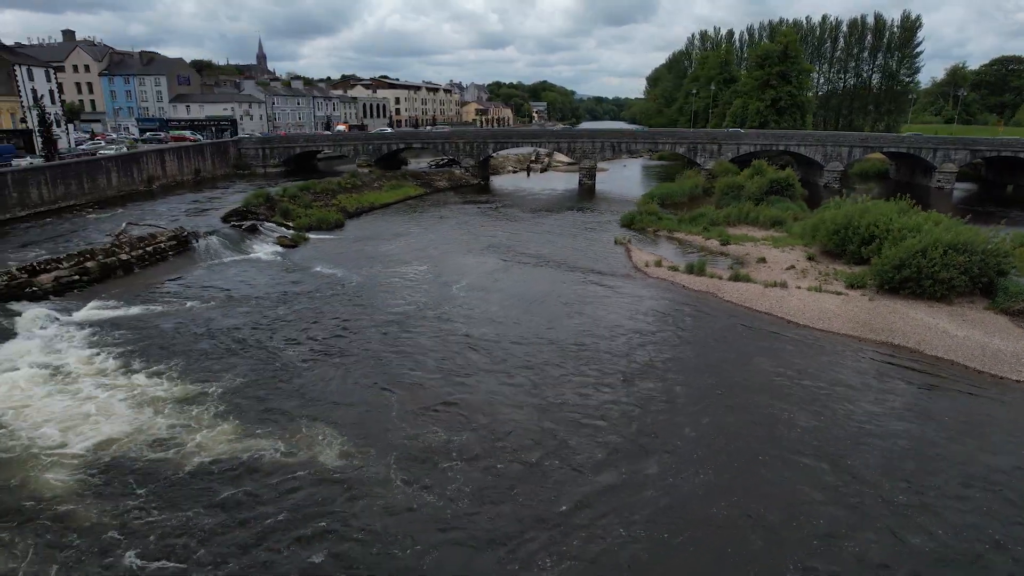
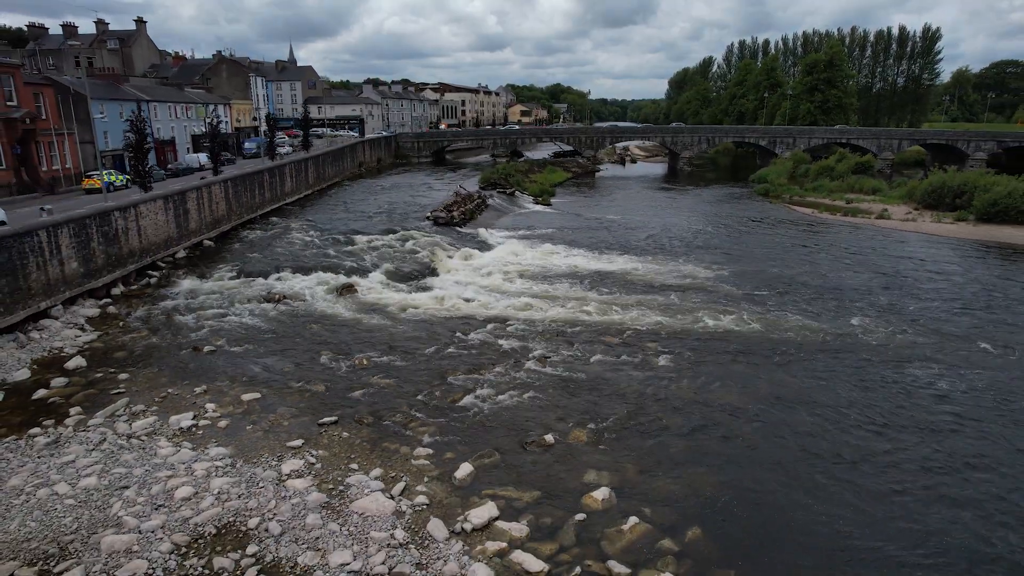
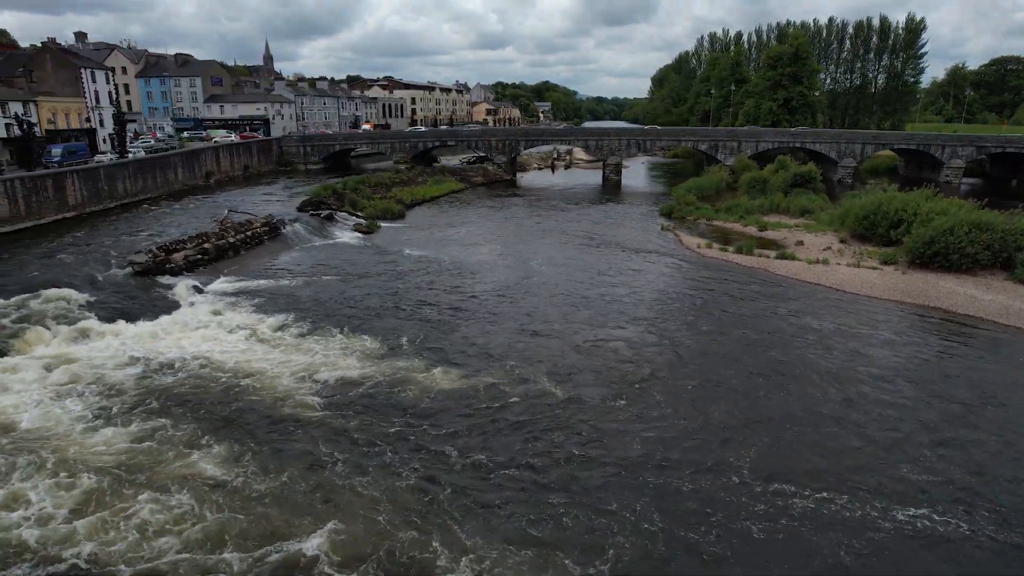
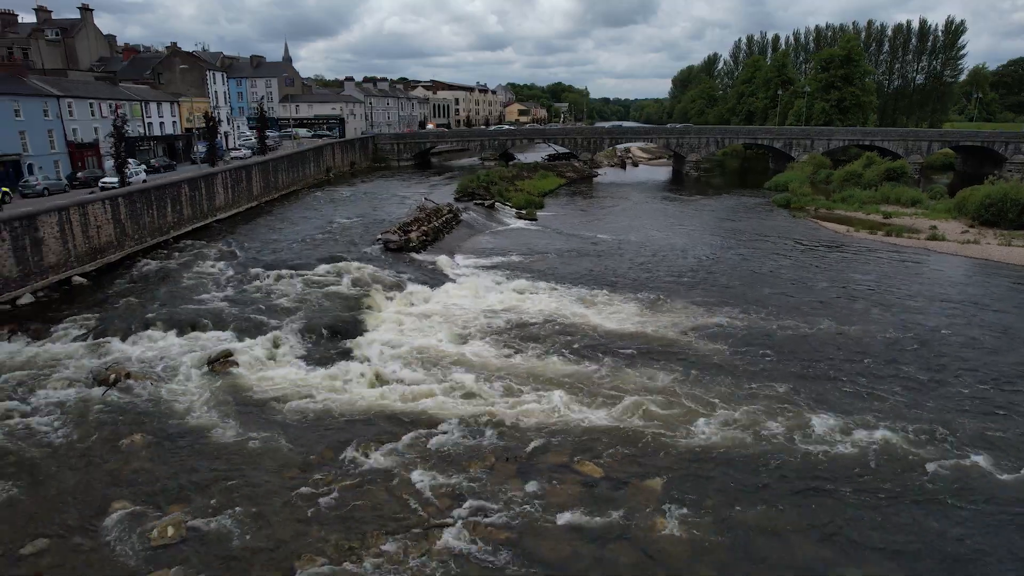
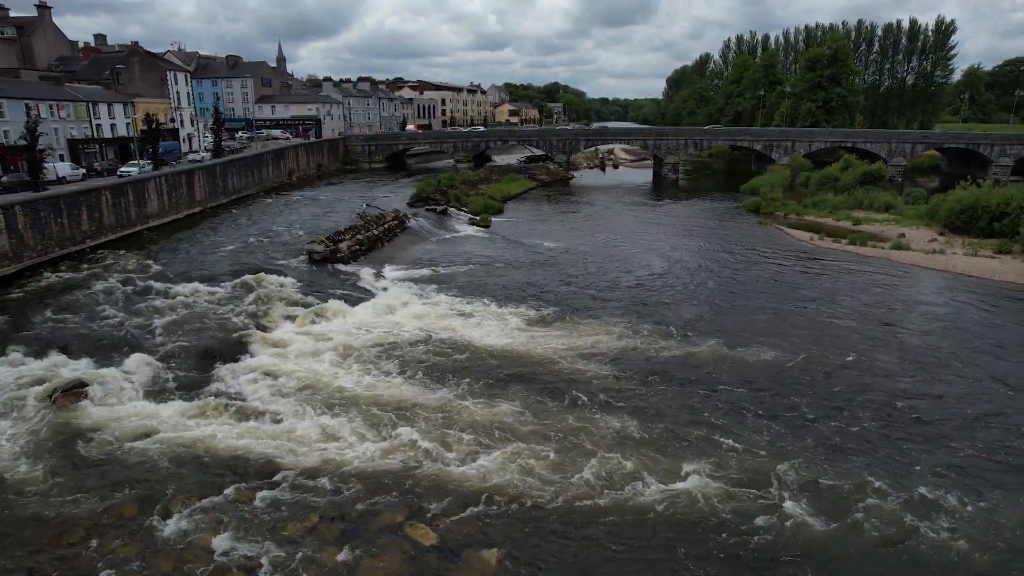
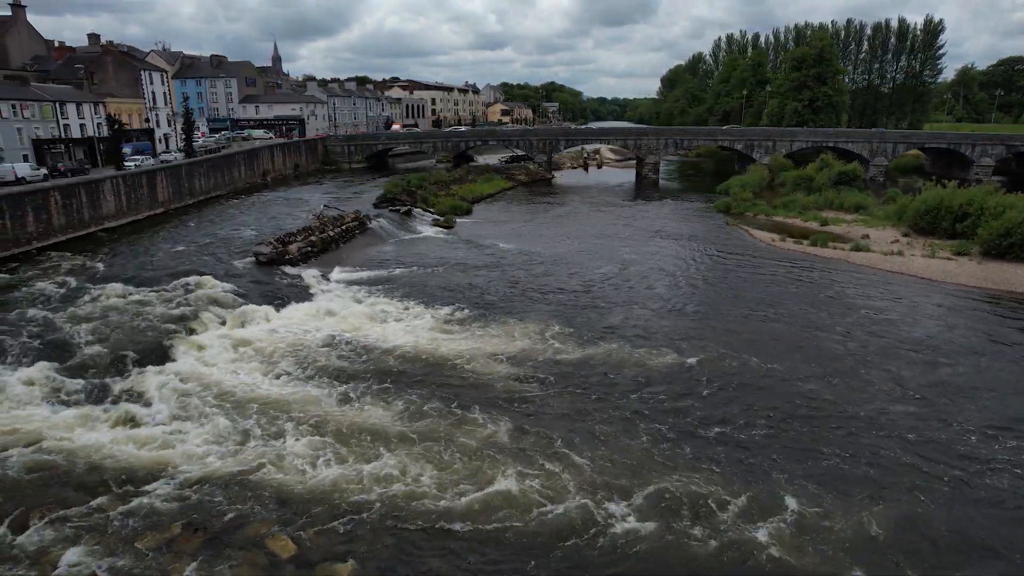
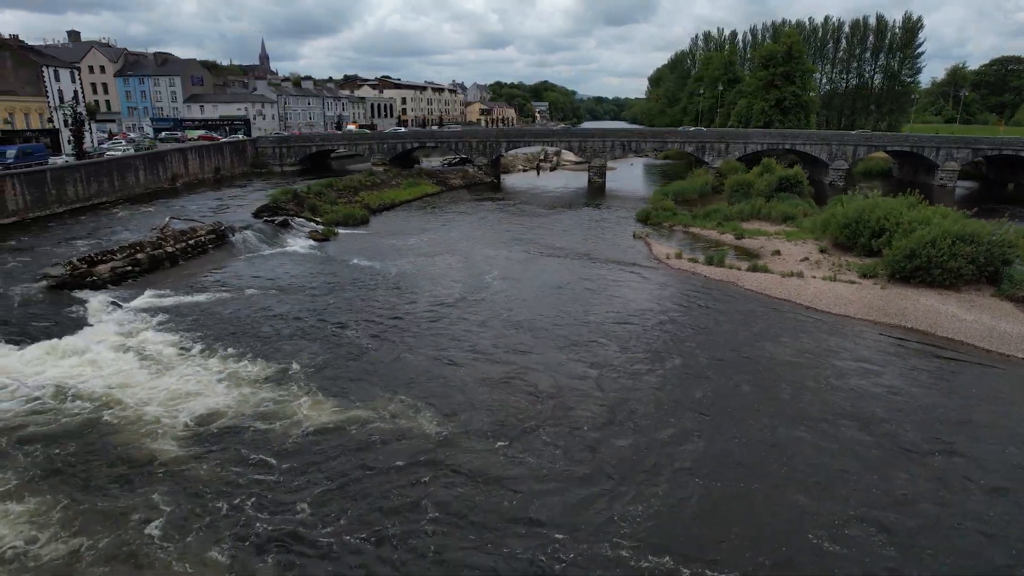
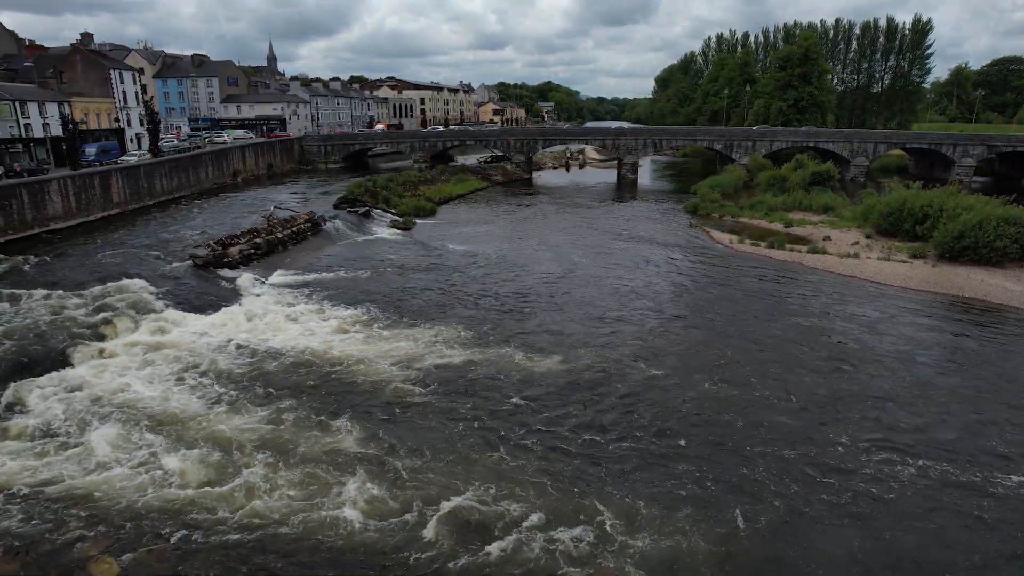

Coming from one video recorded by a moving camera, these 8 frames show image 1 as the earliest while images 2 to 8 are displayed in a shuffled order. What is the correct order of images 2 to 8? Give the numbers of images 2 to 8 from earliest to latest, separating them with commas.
7, 3, 8, 6, 5, 4, 2
